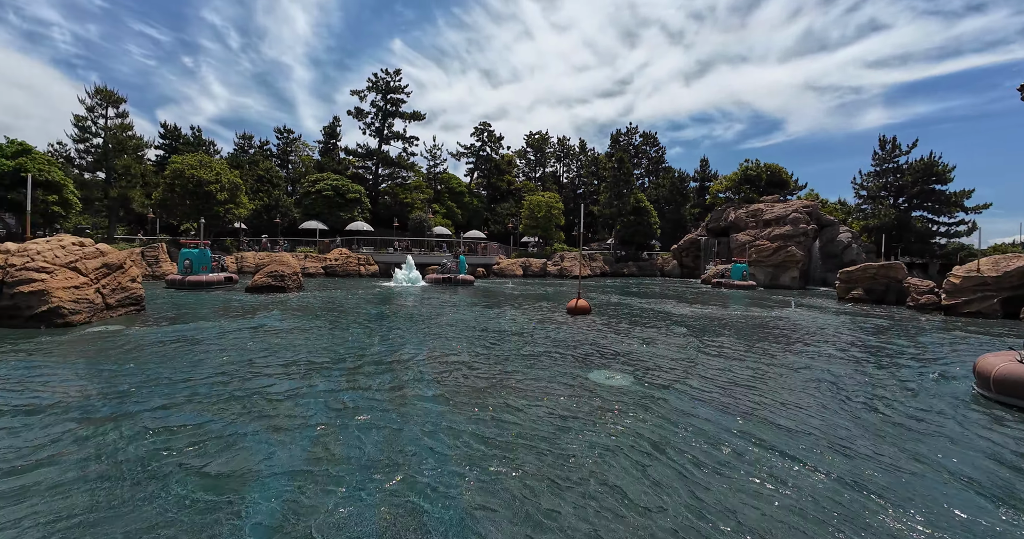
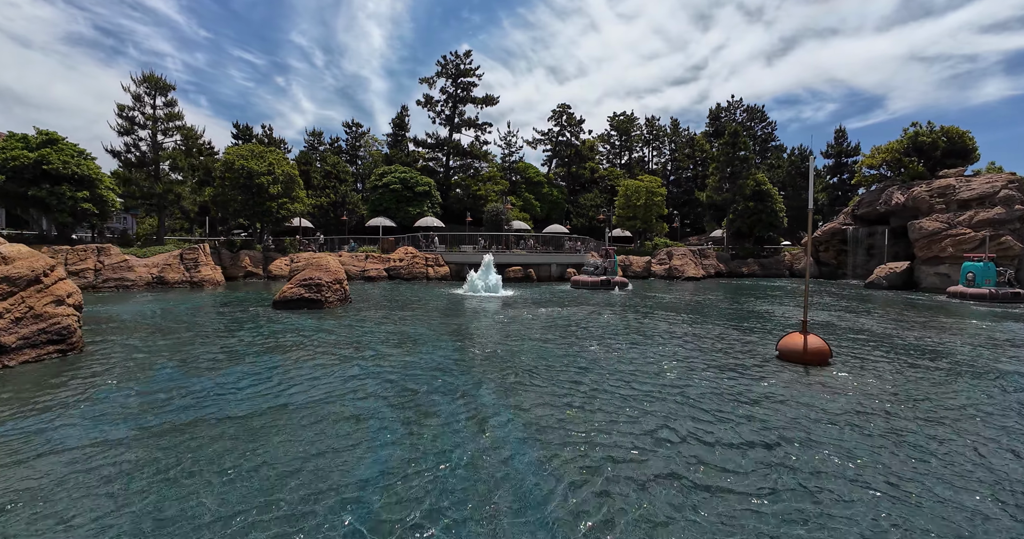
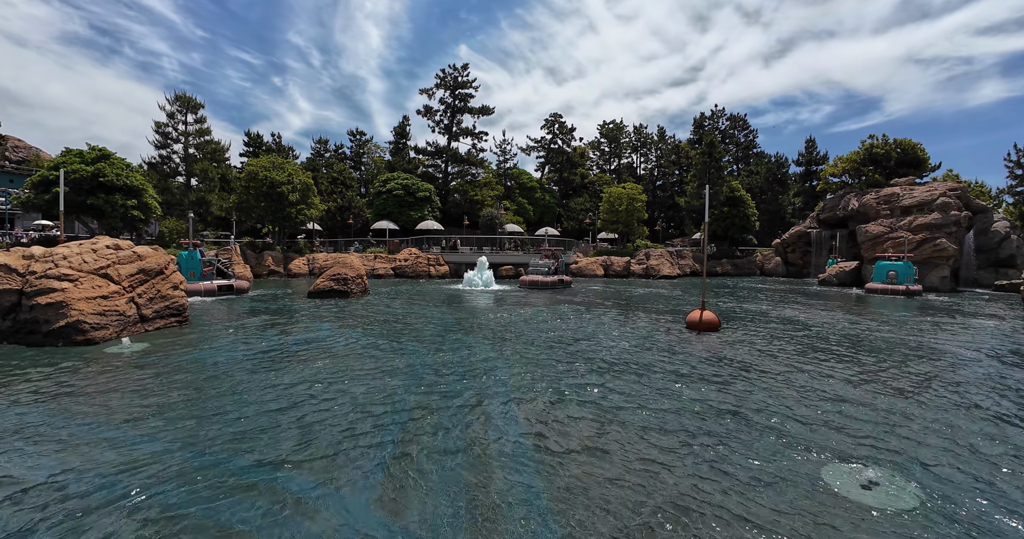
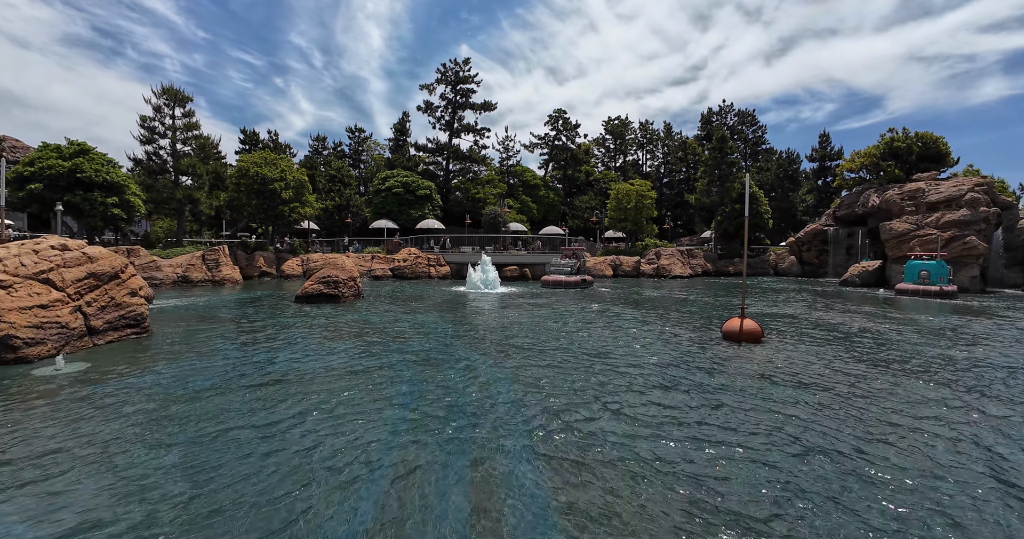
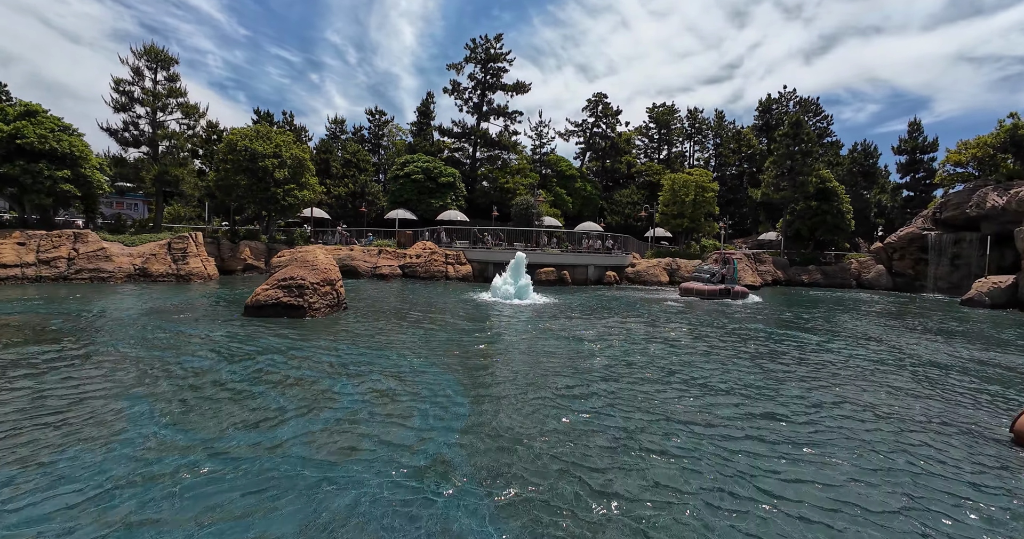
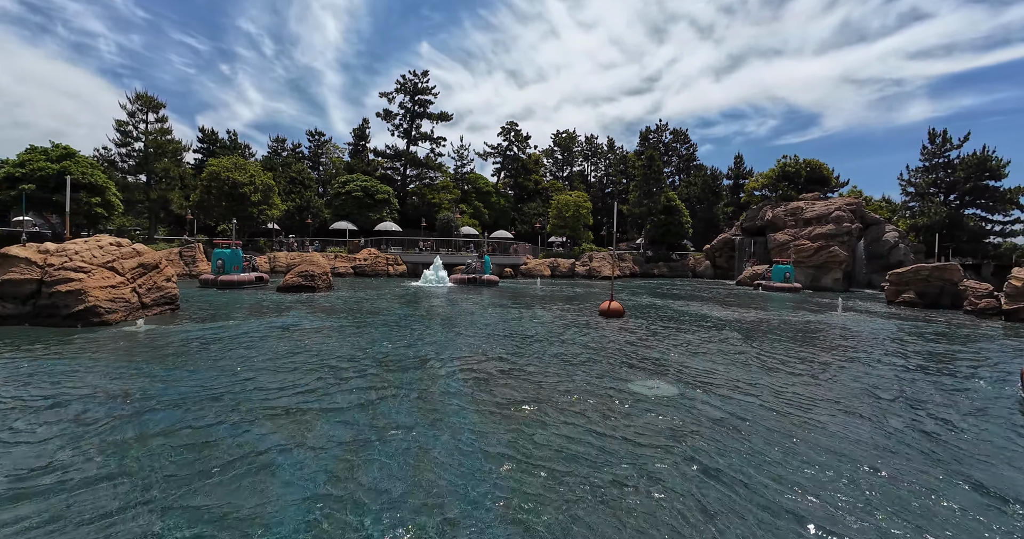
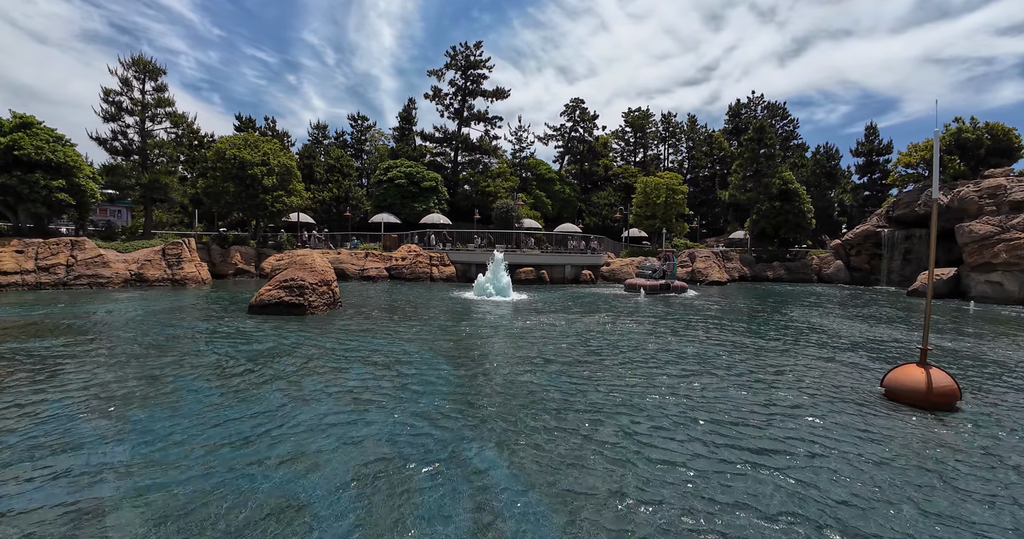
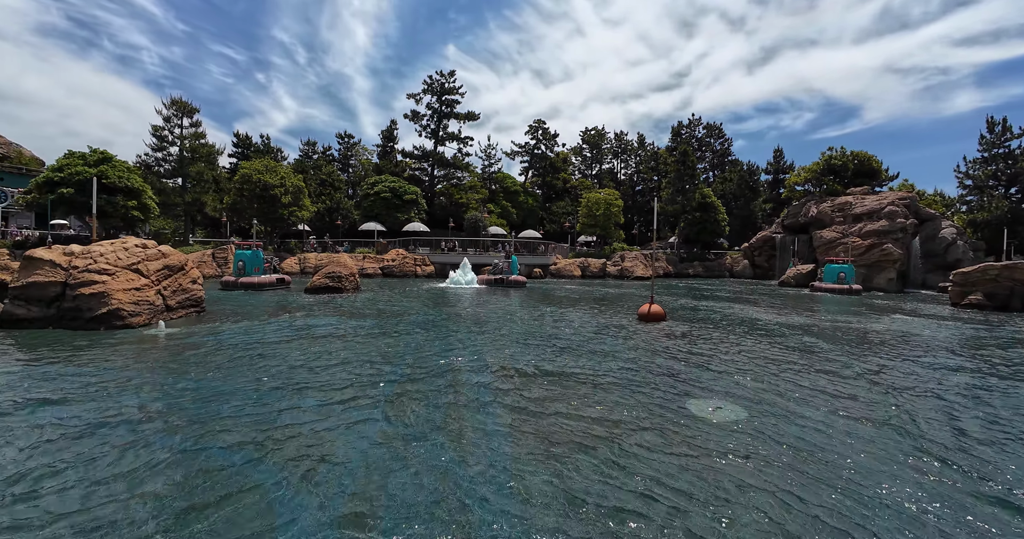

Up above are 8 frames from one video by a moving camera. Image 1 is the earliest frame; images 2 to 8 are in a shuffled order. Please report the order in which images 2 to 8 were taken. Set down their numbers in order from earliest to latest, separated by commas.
6, 8, 3, 4, 2, 7, 5
